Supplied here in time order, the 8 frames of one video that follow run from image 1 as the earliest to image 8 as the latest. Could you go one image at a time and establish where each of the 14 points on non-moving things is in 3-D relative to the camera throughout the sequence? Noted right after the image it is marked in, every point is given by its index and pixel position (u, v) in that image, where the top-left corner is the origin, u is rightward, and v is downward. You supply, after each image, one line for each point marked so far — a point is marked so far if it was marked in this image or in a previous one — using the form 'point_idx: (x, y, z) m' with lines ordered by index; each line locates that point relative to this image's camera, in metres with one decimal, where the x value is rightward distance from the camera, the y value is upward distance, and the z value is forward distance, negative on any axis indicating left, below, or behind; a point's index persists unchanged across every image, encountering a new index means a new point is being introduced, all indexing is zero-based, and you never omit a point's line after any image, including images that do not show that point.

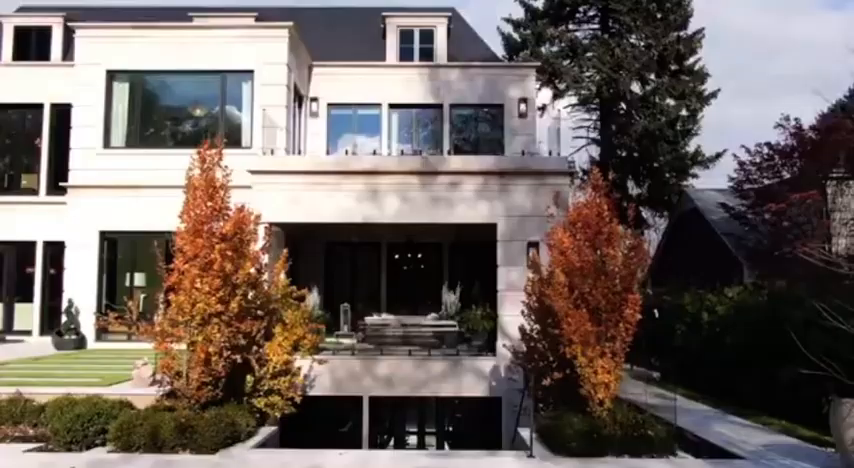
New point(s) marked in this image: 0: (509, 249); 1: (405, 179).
0: (+2.7, -0.5, +15.6) m
1: (-0.8, +1.9, +15.9) m
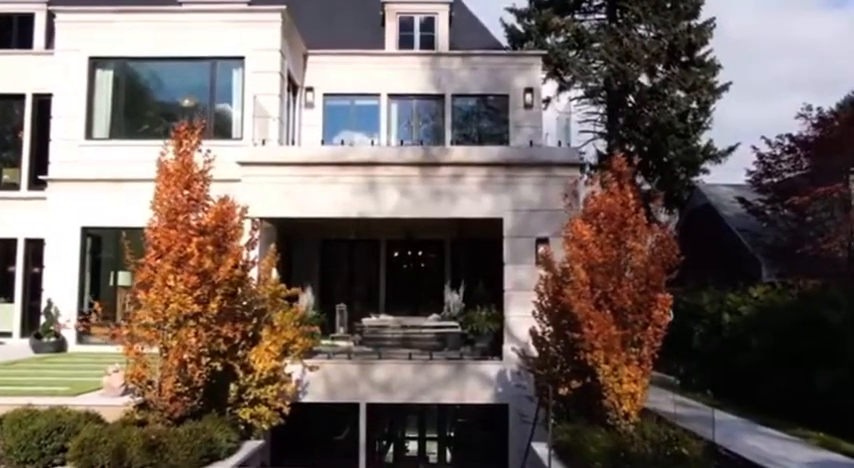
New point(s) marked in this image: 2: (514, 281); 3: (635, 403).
0: (+2.8, -0.4, +14.6) m
1: (-0.8, +2.0, +14.9) m
2: (+2.7, -1.5, +14.5) m
3: (+3.9, -3.1, +8.6) m
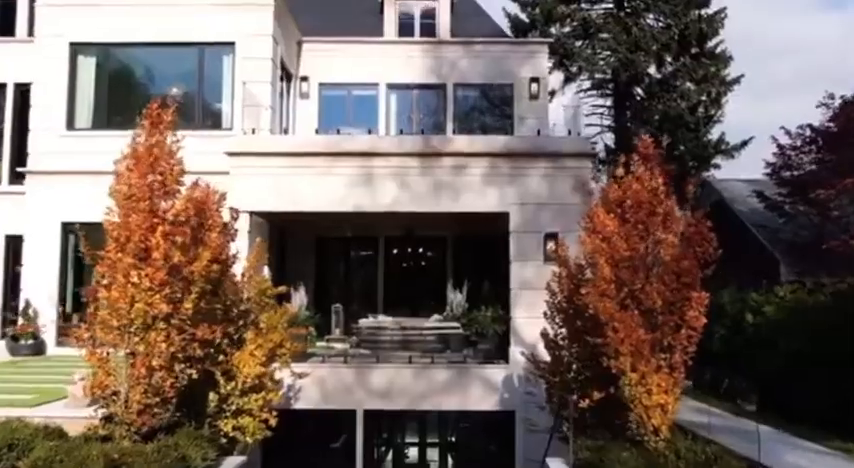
0: (+2.8, -0.2, +13.7) m
1: (-0.7, +2.2, +13.9) m
2: (+2.7, -1.3, +13.6) m
3: (+3.9, -3.0, +7.7) m
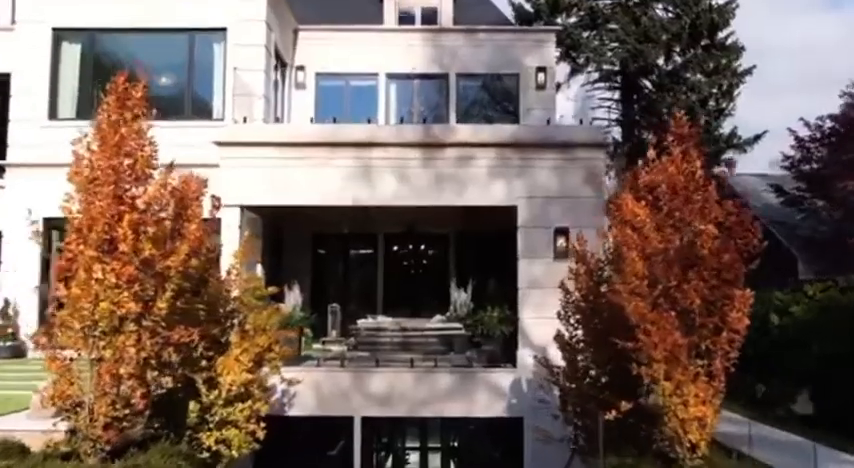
0: (+2.9, -0.1, +12.8) m
1: (-0.7, +2.3, +13.1) m
2: (+2.8, -1.2, +12.7) m
3: (+4.0, -2.9, +6.8) m
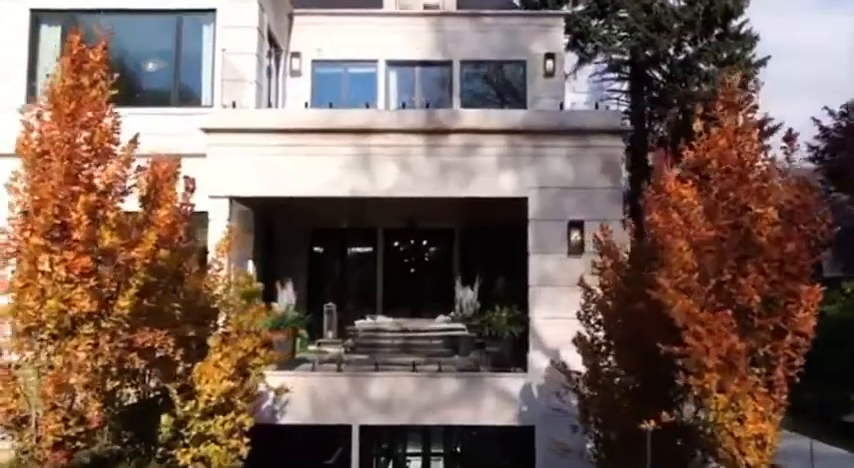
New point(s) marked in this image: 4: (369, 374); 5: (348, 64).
0: (+3.0, +0.1, +11.9) m
1: (-0.6, +2.5, +12.1) m
2: (+2.9, -1.0, +11.8) m
3: (+4.1, -2.7, +5.9) m
4: (-1.5, -3.5, +11.7) m
5: (-3.0, +6.4, +17.4) m
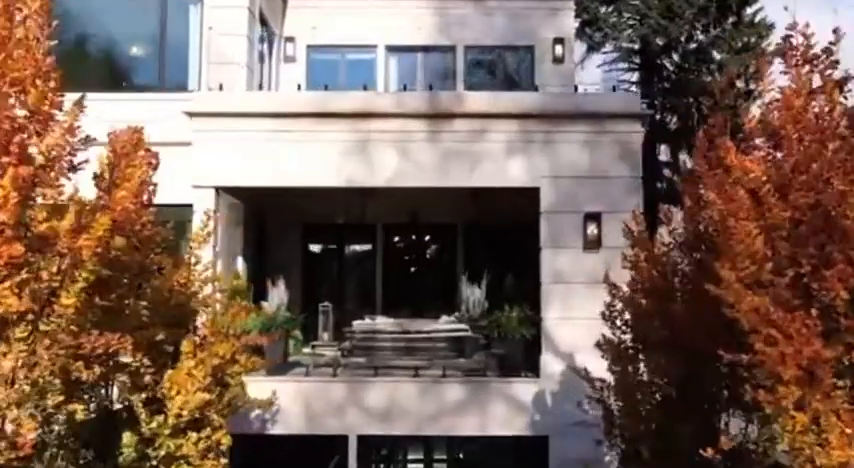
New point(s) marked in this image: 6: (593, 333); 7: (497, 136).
0: (+3.0, +0.2, +10.9) m
1: (-0.5, +2.6, +11.2) m
2: (+3.0, -0.9, +10.8) m
3: (+4.2, -2.5, +4.9) m
4: (-1.4, -3.4, +10.7) m
5: (-2.9, +6.5, +16.5) m
6: (+3.9, -2.3, +10.8) m
7: (+1.7, +2.4, +11.1) m
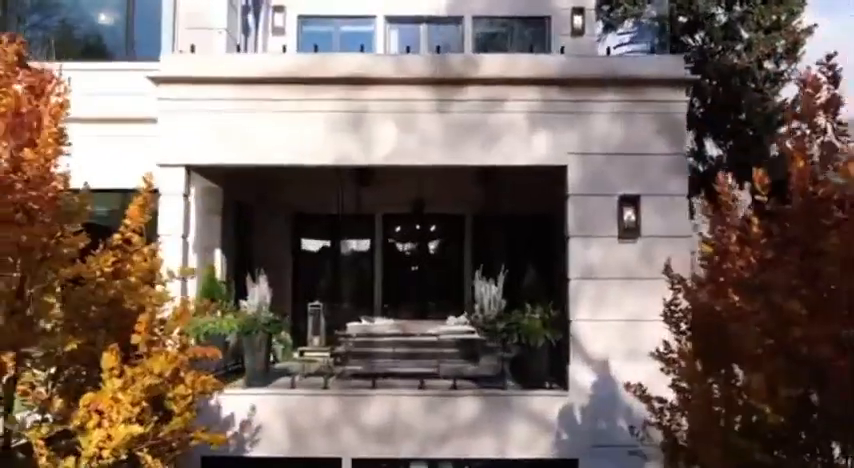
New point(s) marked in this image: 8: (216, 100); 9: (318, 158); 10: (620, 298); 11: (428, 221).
0: (+3.2, +0.5, +9.3) m
1: (-0.3, +2.9, +9.5) m
2: (+3.1, -0.6, +9.2) m
3: (+4.3, -2.3, +3.3) m
4: (-1.2, -3.1, +9.0) m
5: (-2.8, +6.8, +14.8) m
6: (+4.0, -2.0, +9.1) m
7: (+1.8, +2.6, +9.5) m
8: (-4.3, +2.8, +9.6) m
9: (-2.2, +1.6, +9.5) m
10: (+3.8, -1.3, +9.1) m
11: (0.0, +0.3, +13.2) m
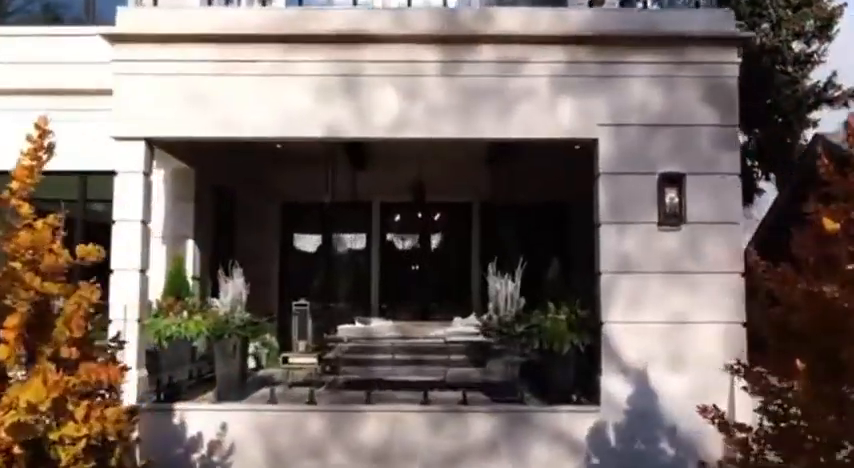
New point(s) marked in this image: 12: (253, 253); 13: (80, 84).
0: (+3.3, +0.7, +7.8) m
1: (-0.3, +3.1, +8.1) m
2: (+3.2, -0.4, +7.7) m
3: (+4.4, -2.0, +1.8) m
4: (-1.1, -2.9, +7.6) m
5: (-2.7, +7.0, +13.4) m
6: (+4.1, -1.8, +7.7) m
7: (+1.9, +2.9, +8.0) m
8: (-4.2, +3.0, +8.2) m
9: (-2.1, +1.8, +8.1) m
10: (+3.9, -1.0, +7.7) m
11: (+0.1, +0.6, +11.7) m
12: (-4.3, -0.4, +11.5) m
13: (-7.1, +3.1, +9.7) m
